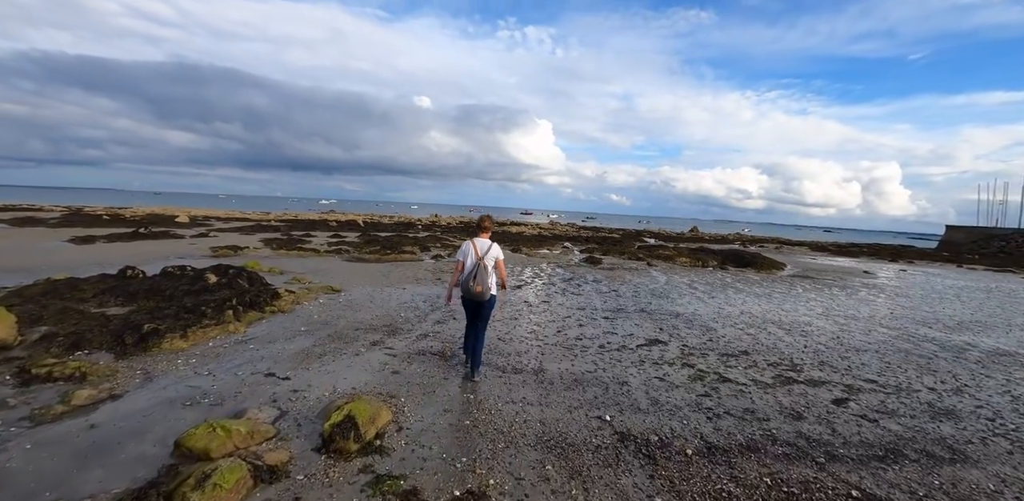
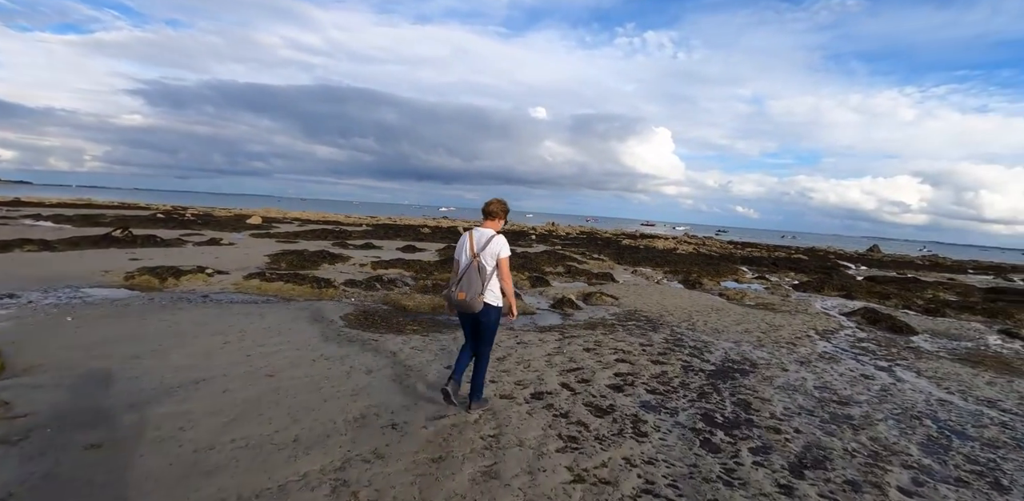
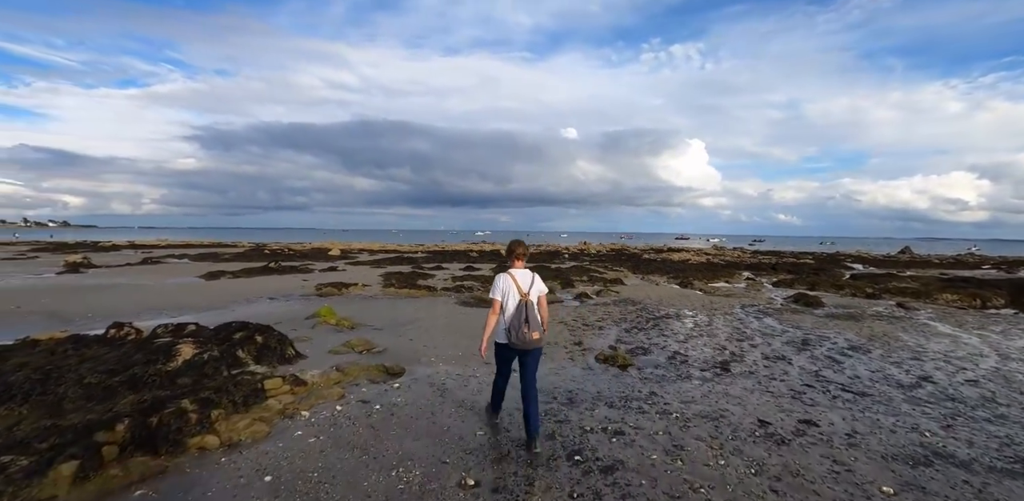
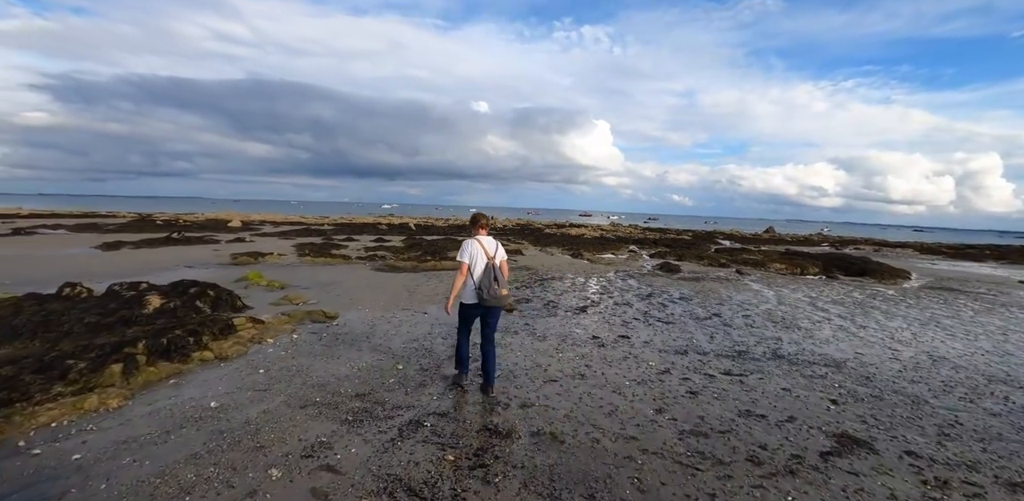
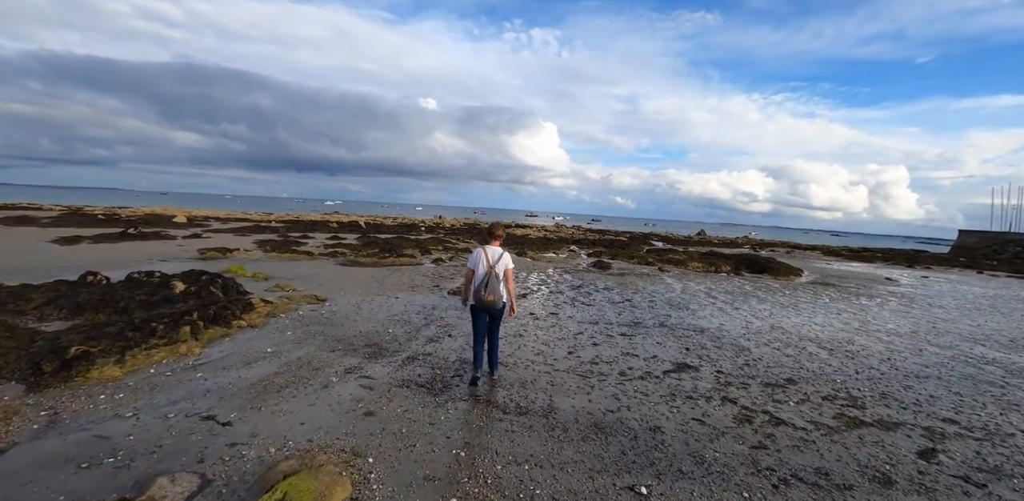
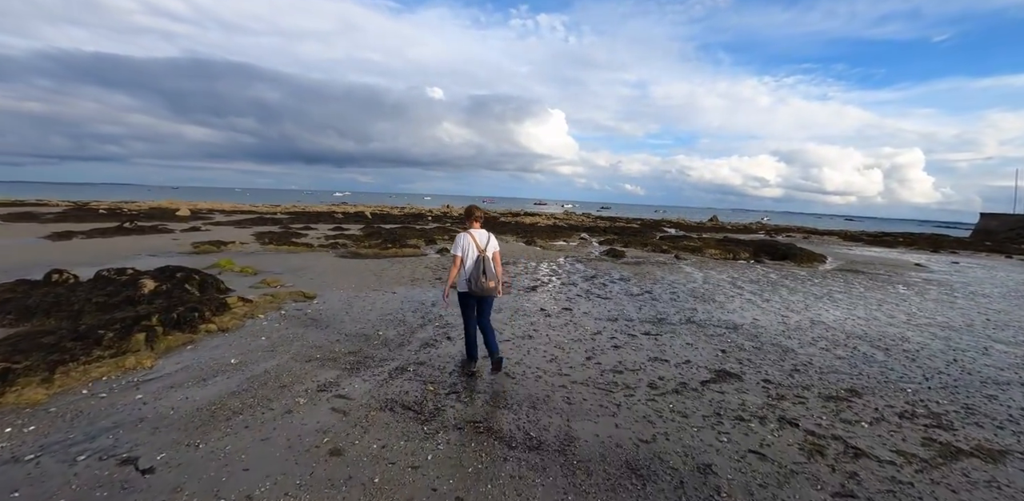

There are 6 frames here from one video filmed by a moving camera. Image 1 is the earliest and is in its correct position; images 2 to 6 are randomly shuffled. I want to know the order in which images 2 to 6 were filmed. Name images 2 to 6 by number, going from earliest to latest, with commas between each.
5, 6, 4, 3, 2
